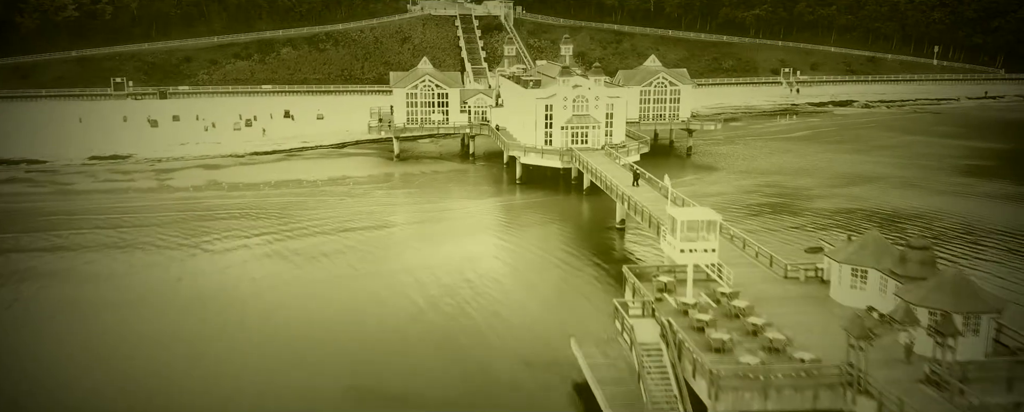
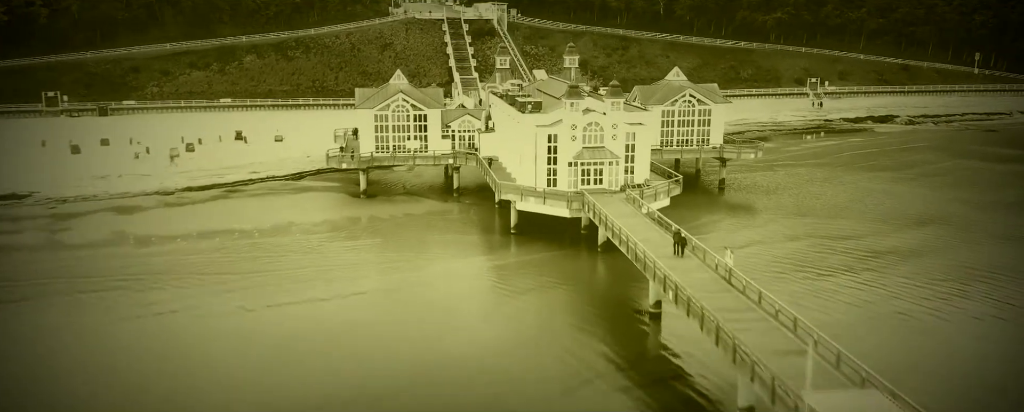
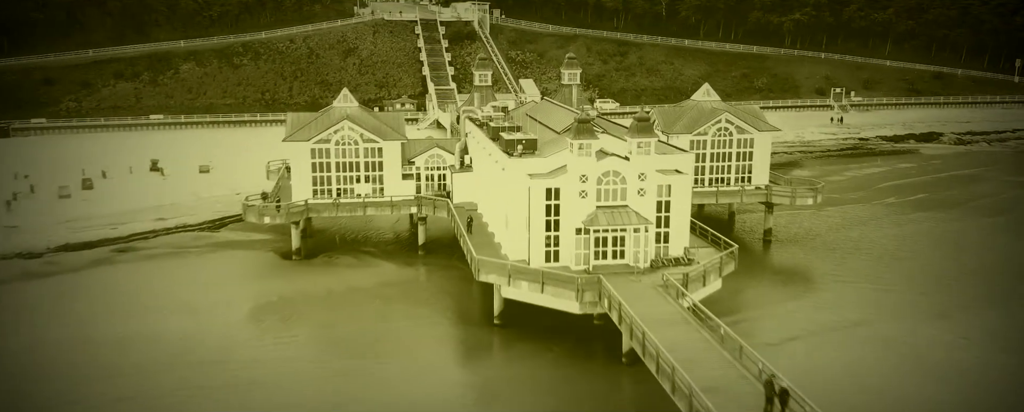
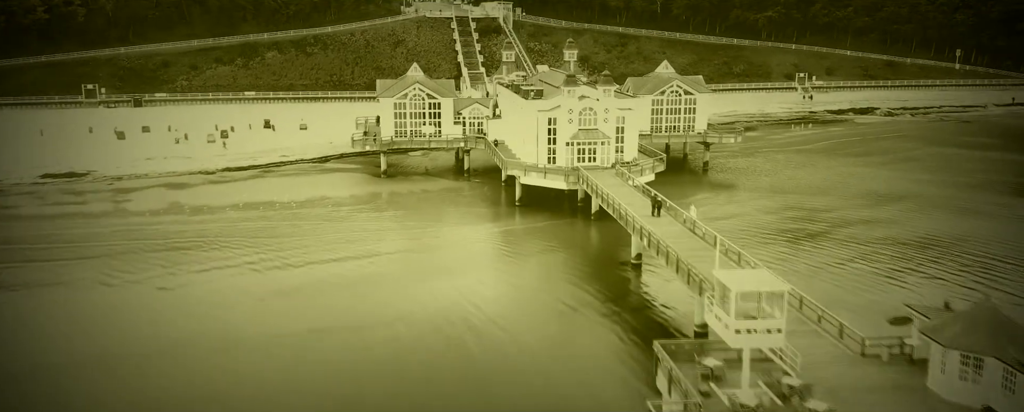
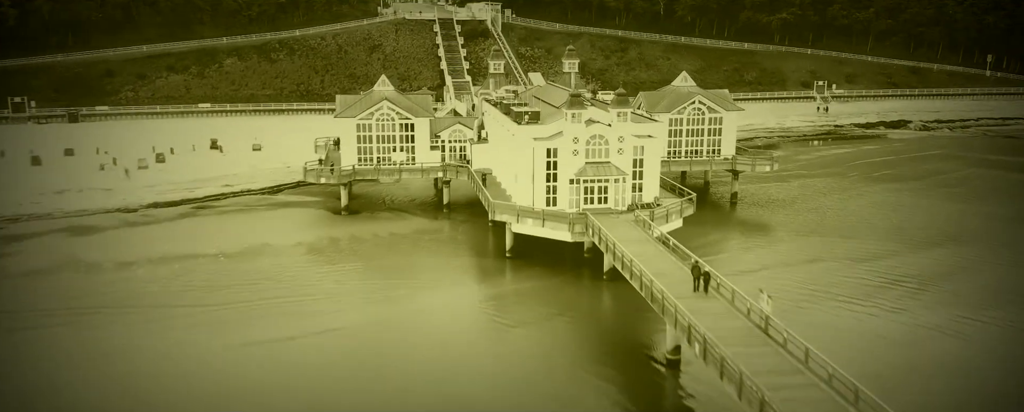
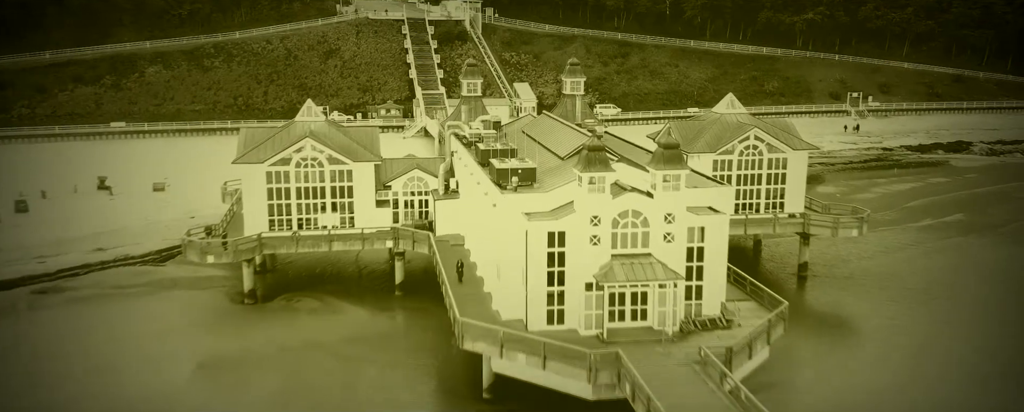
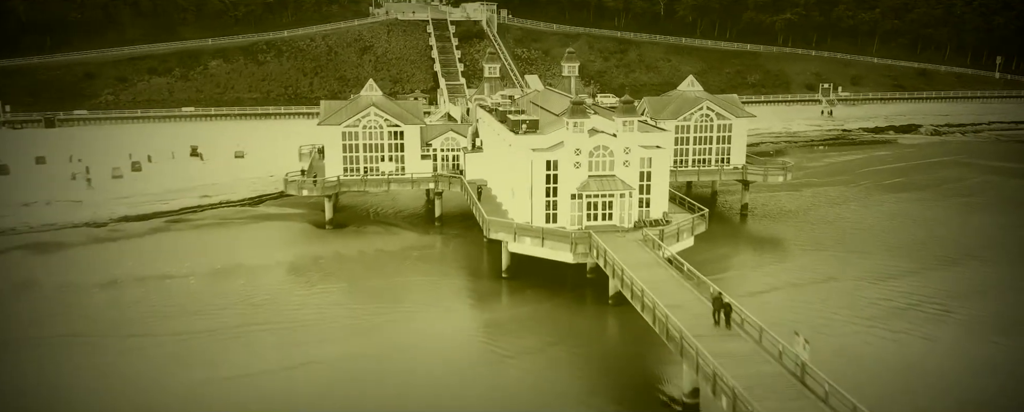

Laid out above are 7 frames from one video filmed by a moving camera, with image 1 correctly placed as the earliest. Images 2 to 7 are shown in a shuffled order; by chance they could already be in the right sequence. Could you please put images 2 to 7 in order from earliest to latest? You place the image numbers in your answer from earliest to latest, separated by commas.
4, 2, 5, 7, 3, 6
